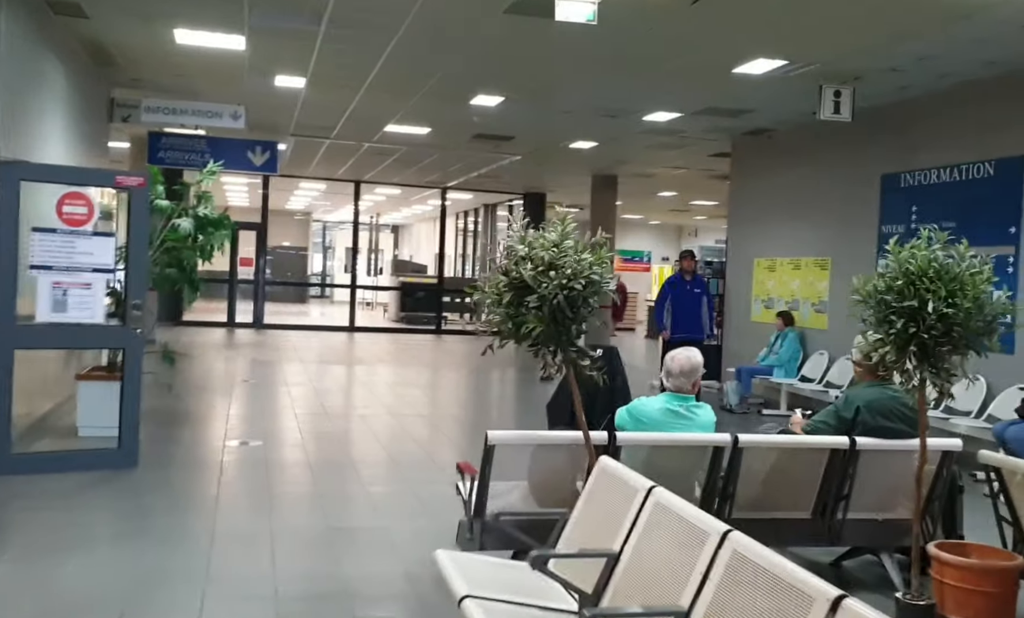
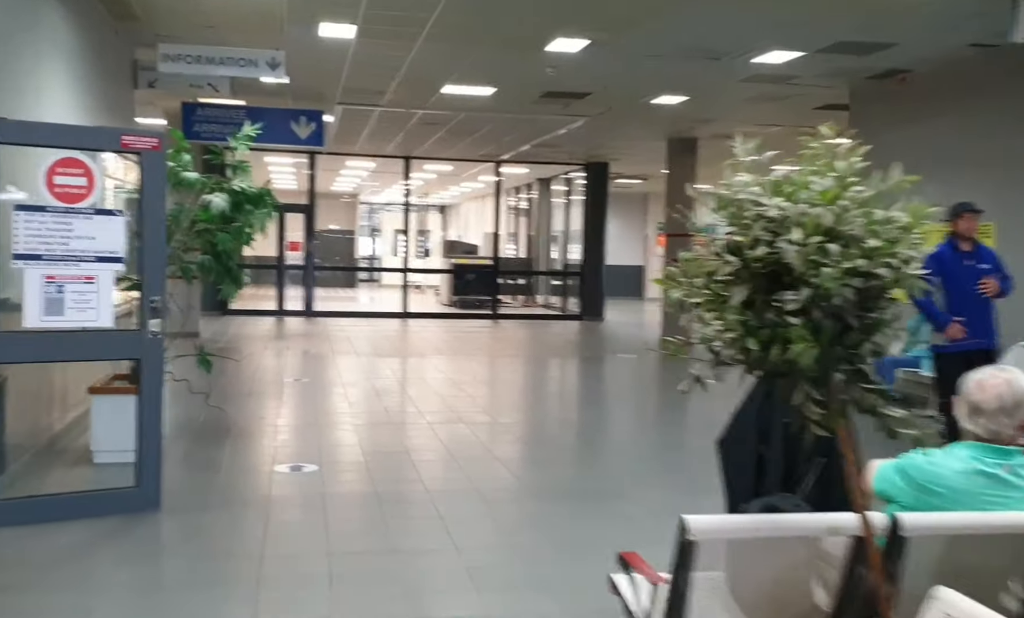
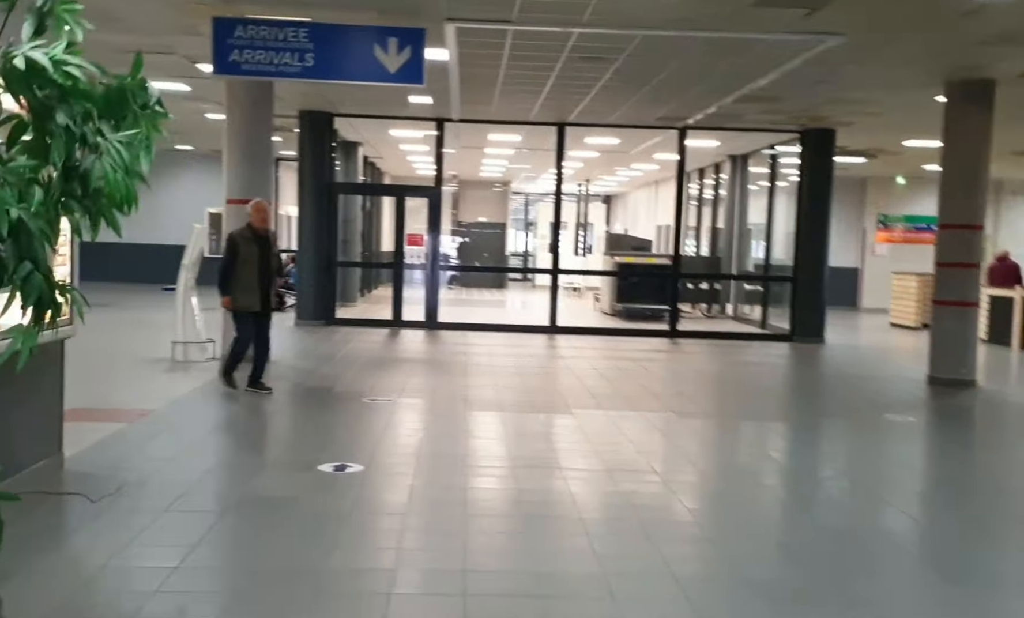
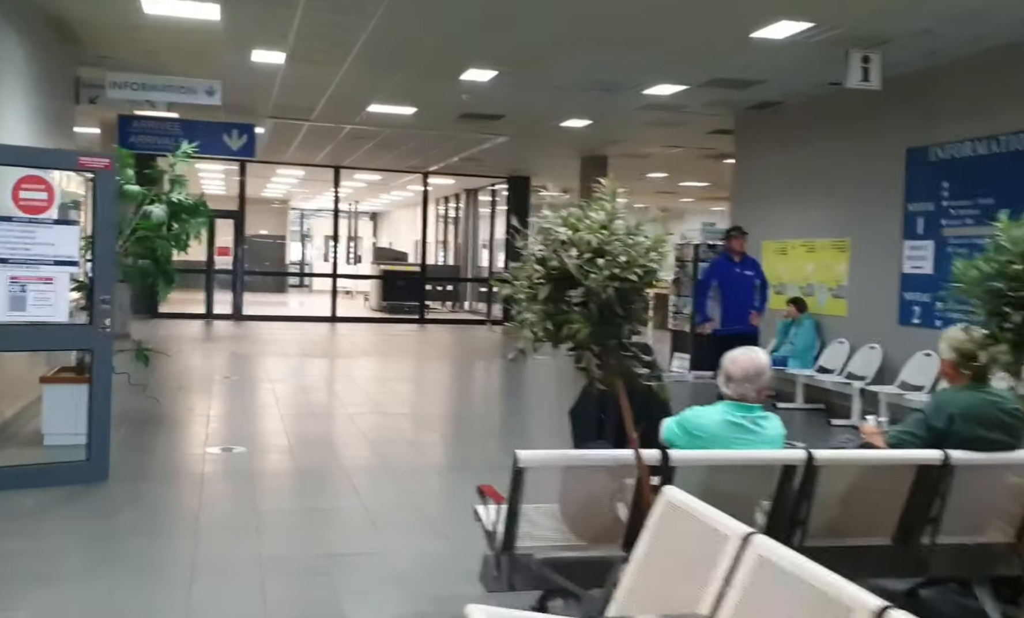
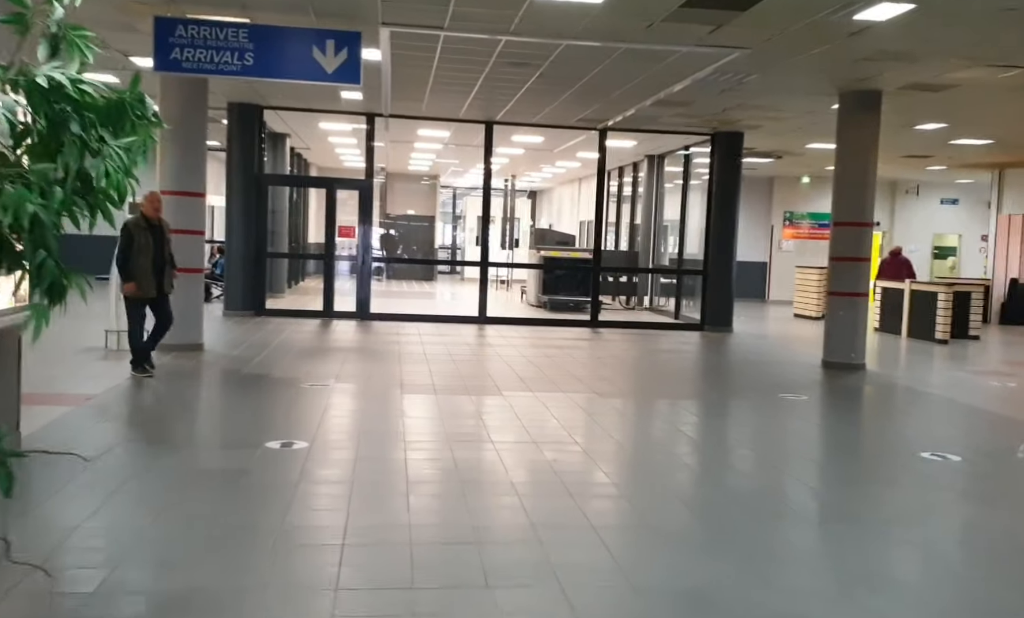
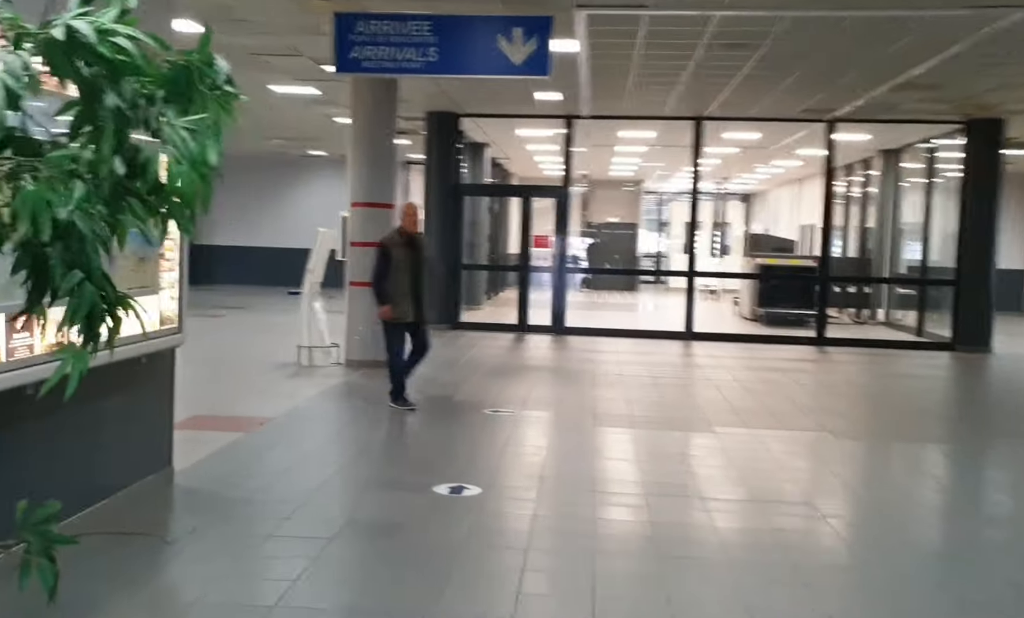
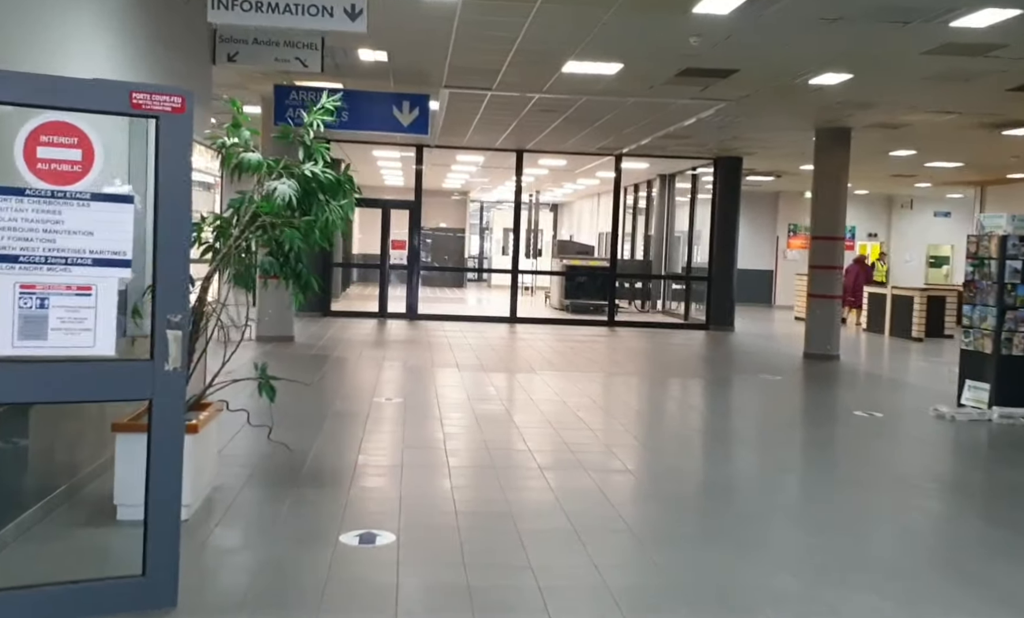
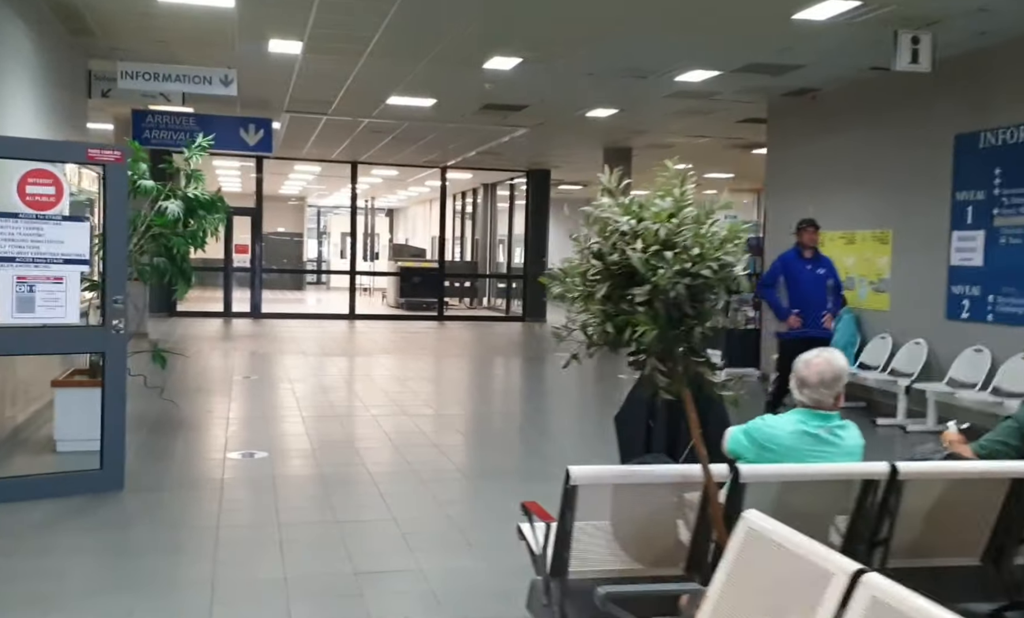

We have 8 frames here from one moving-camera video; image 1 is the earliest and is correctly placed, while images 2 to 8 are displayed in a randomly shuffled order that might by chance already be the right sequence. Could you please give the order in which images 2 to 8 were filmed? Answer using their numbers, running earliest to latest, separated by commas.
4, 8, 2, 7, 5, 3, 6
